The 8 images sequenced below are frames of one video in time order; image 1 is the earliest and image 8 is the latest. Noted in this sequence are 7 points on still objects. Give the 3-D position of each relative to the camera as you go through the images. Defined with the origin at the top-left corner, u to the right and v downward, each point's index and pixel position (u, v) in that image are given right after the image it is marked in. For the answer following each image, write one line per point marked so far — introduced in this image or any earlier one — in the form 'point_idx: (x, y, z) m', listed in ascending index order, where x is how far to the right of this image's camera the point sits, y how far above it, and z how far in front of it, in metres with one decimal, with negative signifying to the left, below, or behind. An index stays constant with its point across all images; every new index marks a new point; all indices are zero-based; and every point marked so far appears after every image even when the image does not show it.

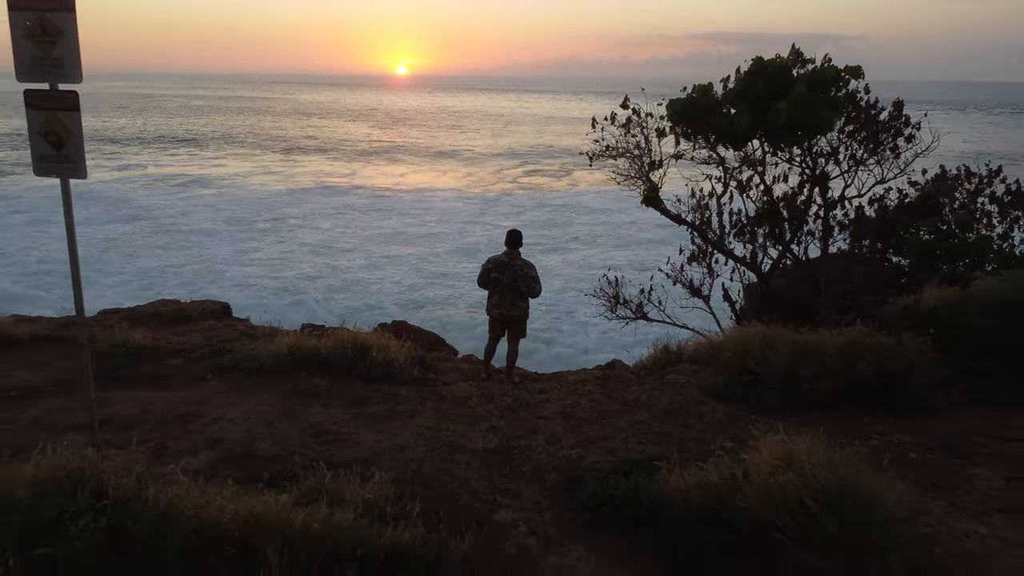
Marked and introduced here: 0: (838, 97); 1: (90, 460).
0: (+1.7, +1.0, +4.7) m
1: (-1.3, -0.5, +2.7) m
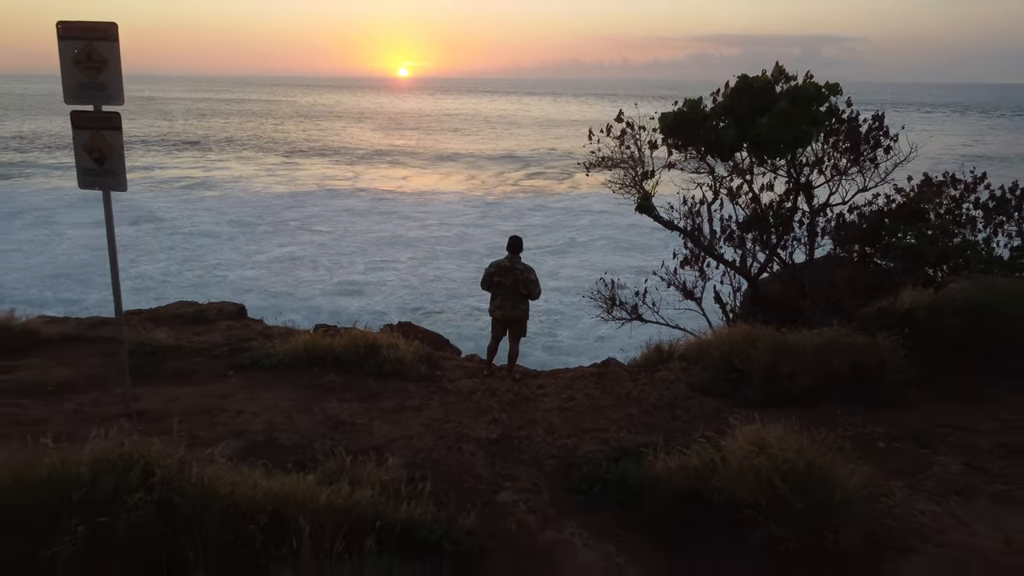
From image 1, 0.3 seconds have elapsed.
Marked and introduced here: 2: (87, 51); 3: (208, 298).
0: (+1.7, +1.0, +5.0) m
1: (-1.3, -0.6, +3.0) m
2: (-1.6, +0.9, +3.4) m
3: (-5.8, -0.2, +16.7) m
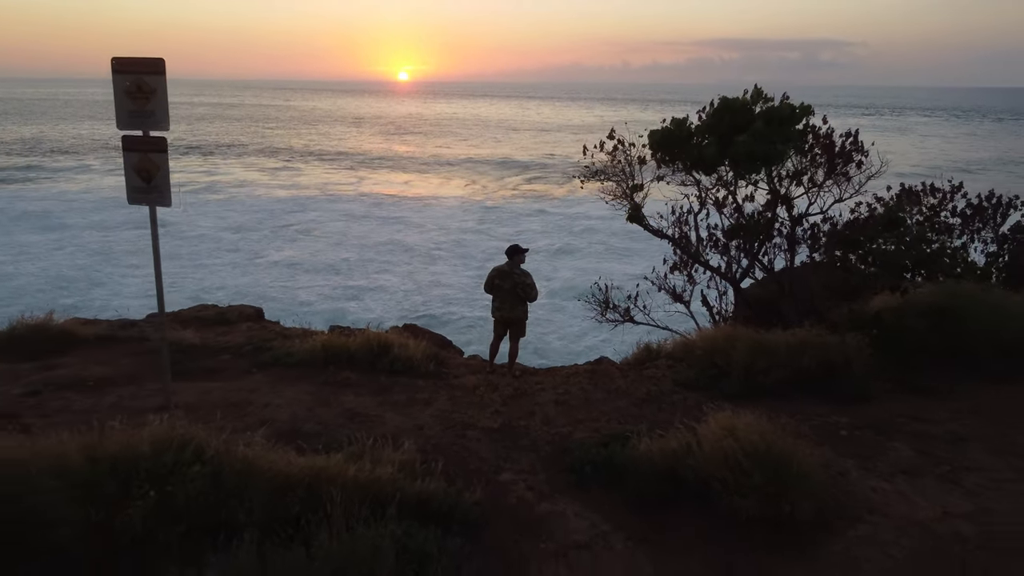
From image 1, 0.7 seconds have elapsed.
0: (+1.7, +1.0, +5.5) m
1: (-1.3, -0.6, +3.4) m
2: (-1.6, +0.9, +3.8) m
3: (-5.8, -0.3, +17.1) m
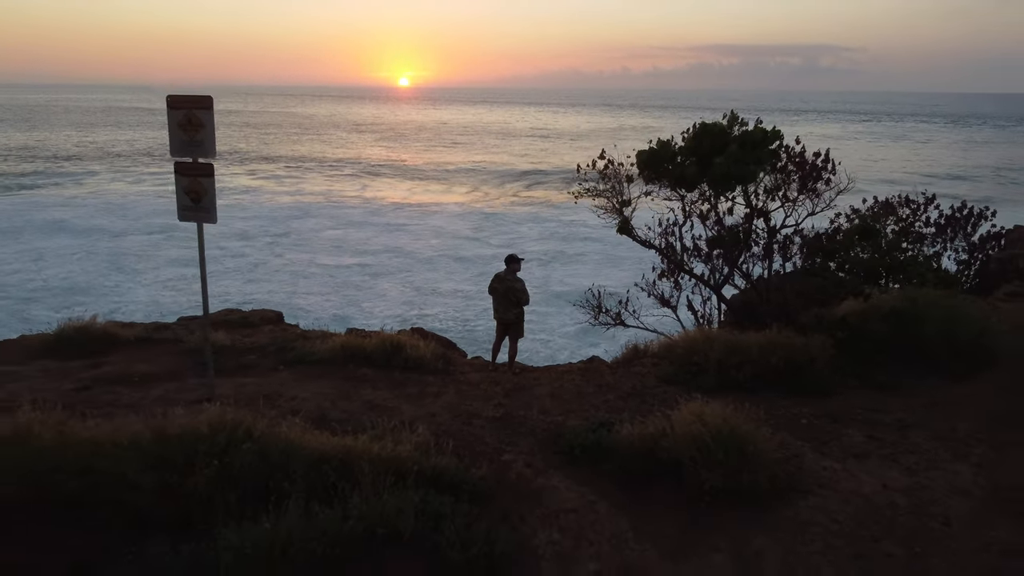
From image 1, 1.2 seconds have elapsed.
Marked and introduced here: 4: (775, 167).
0: (+1.7, +0.9, +6.1) m
1: (-1.3, -0.6, +4.0) m
2: (-1.6, +0.9, +4.4) m
3: (-5.8, -0.4, +17.7) m
4: (+2.0, +0.9, +6.7) m
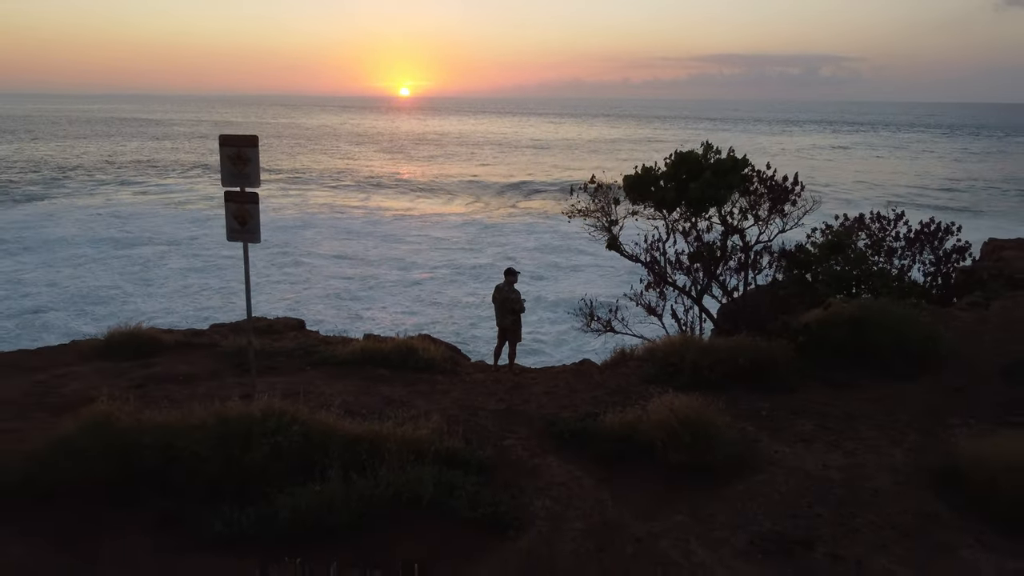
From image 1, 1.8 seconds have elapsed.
0: (+1.7, +0.9, +6.8) m
1: (-1.3, -0.7, +4.8) m
2: (-1.6, +0.8, +5.2) m
3: (-5.8, -0.6, +18.5) m
4: (+2.0, +0.8, +7.5) m
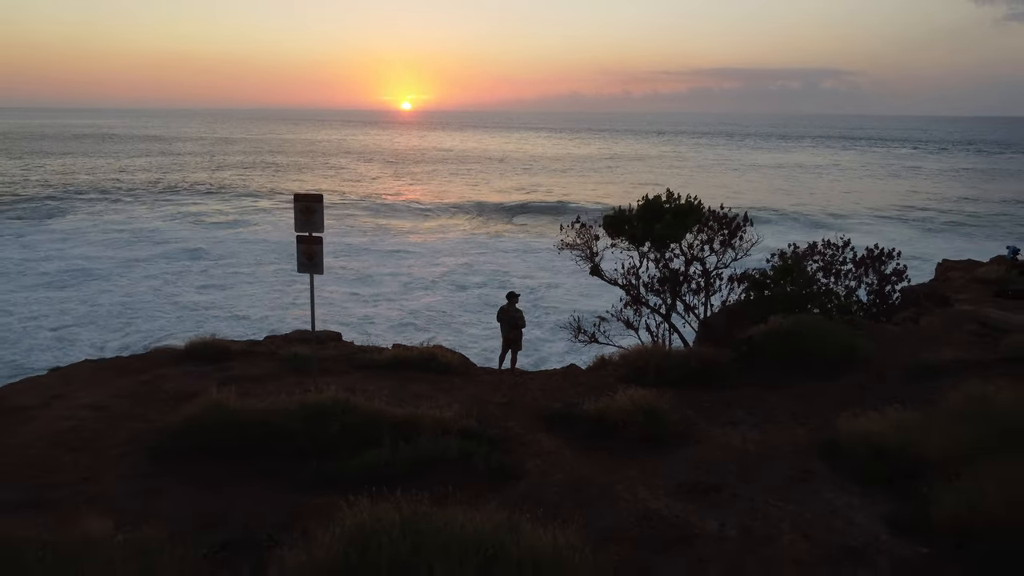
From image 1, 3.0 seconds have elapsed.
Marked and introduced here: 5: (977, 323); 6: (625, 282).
0: (+1.7, +0.7, +8.6) m
1: (-1.3, -0.8, +6.5) m
2: (-1.6, +0.6, +6.9) m
3: (-5.8, -0.9, +20.2) m
4: (+2.0, +0.6, +9.2) m
5: (+5.7, -0.4, +10.7) m
6: (+1.3, +0.1, +9.7) m
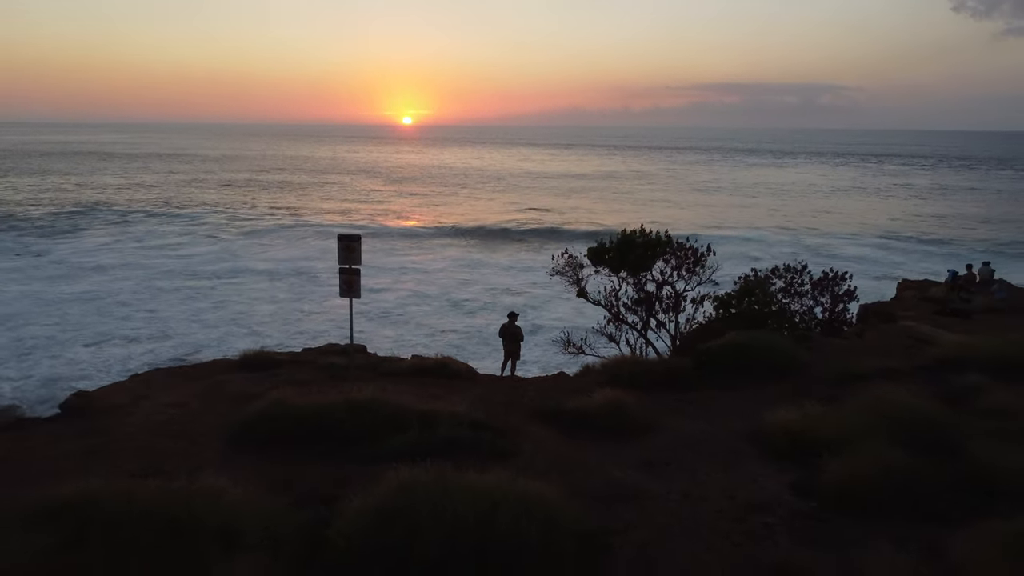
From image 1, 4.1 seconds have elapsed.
0: (+1.7, +0.4, +10.3) m
1: (-1.3, -1.0, +8.3) m
2: (-1.6, +0.4, +8.7) m
3: (-5.8, -1.4, +21.9) m
4: (+2.0, +0.4, +11.0) m
5: (+5.7, -0.7, +12.4) m
6: (+1.2, -0.2, +11.5) m
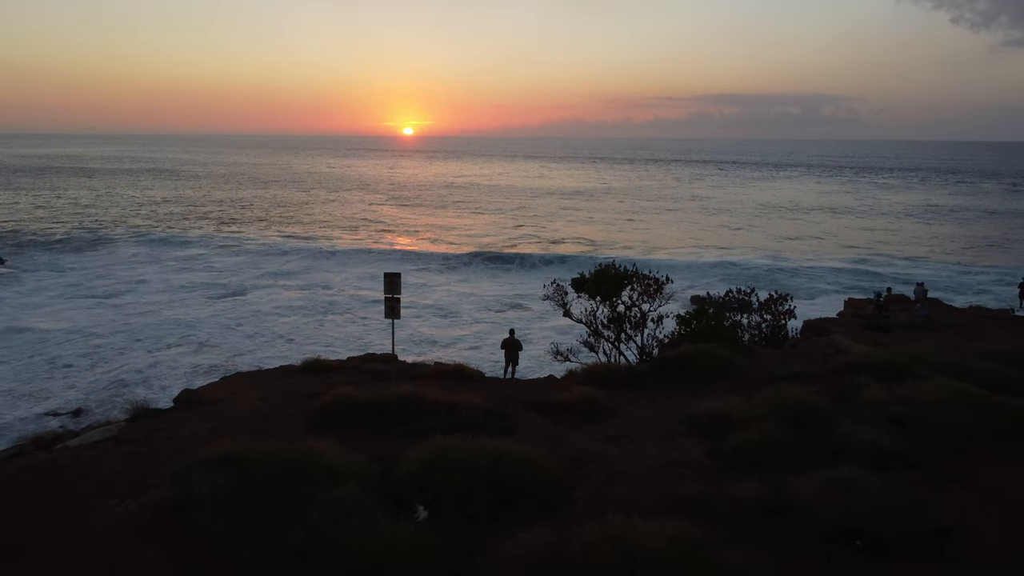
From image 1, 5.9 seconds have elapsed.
0: (+1.7, +0.1, +13.4) m
1: (-1.3, -1.3, +11.3) m
2: (-1.6, +0.1, +11.8) m
3: (-5.8, -1.8, +25.0) m
4: (+2.0, +0.1, +14.0) m
5: (+5.7, -1.0, +15.4) m
6: (+1.3, -0.5, +14.5) m
